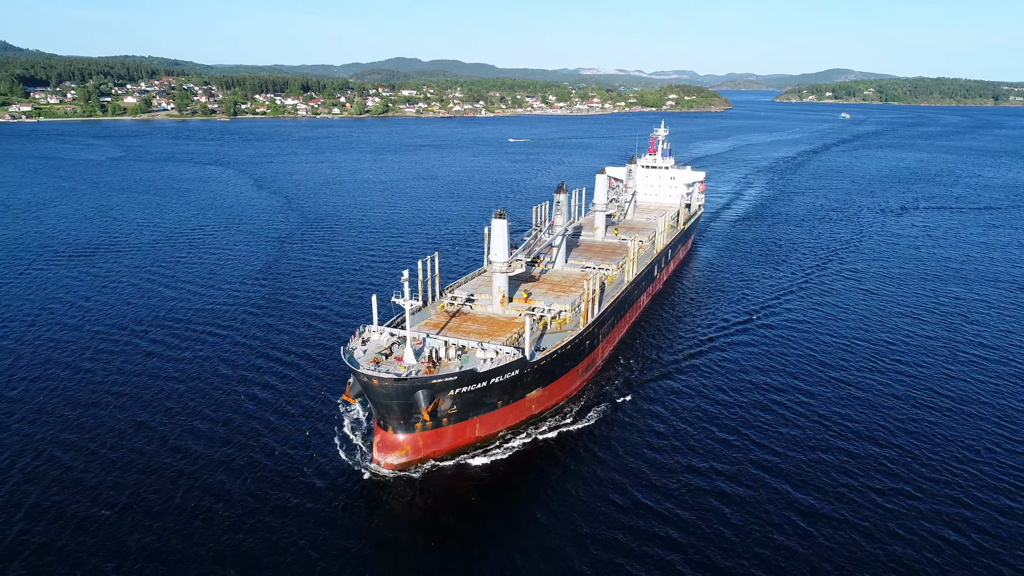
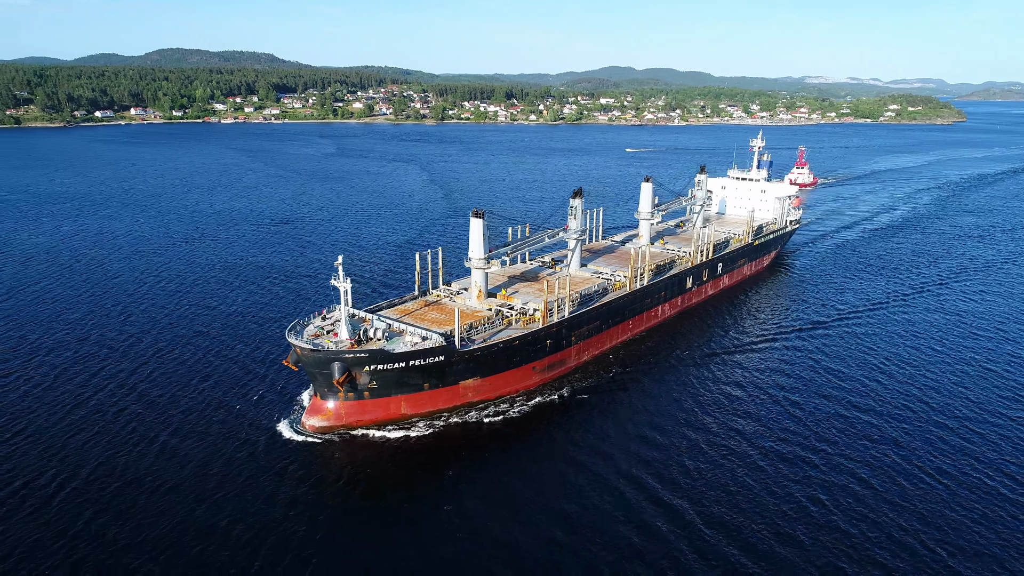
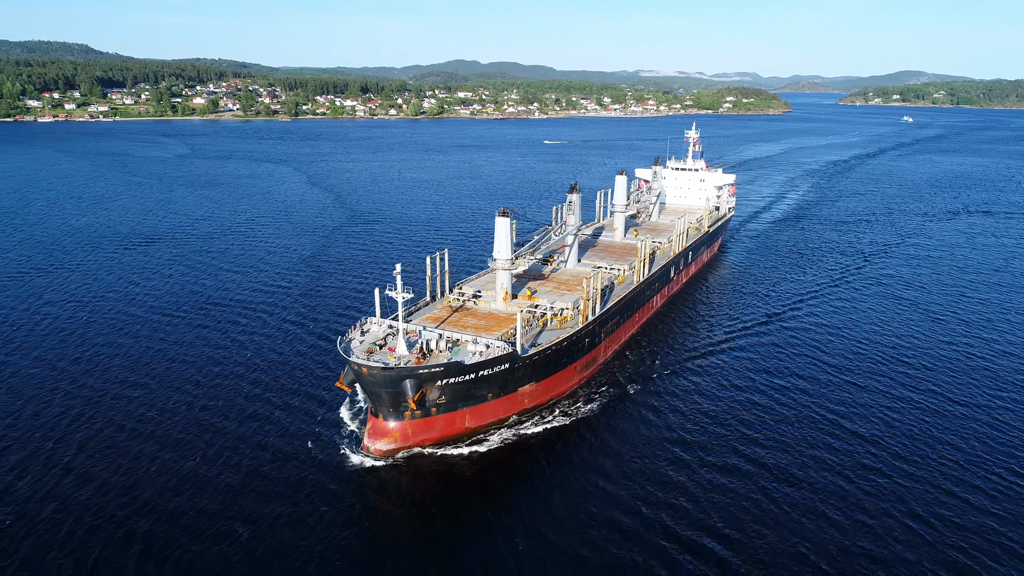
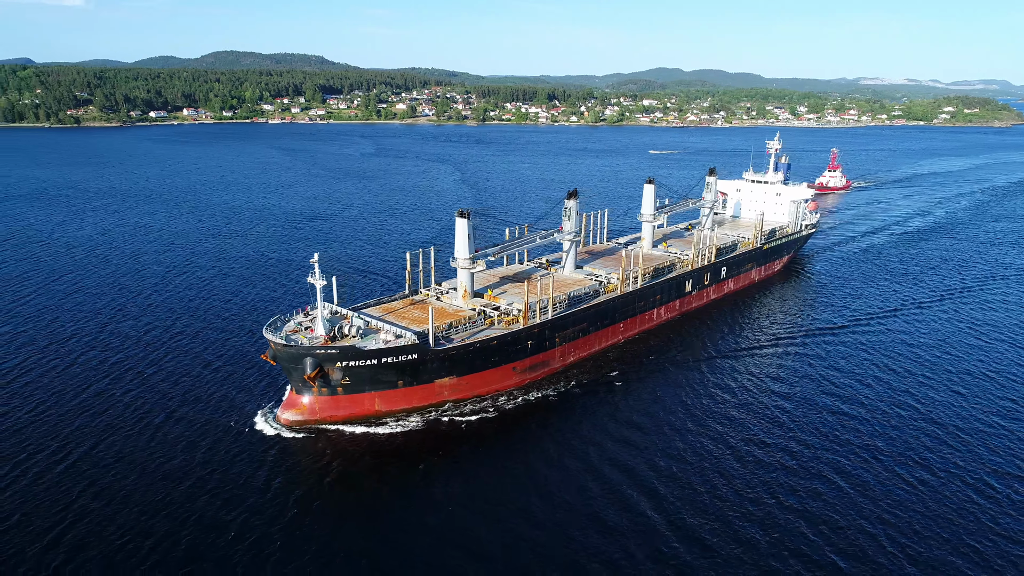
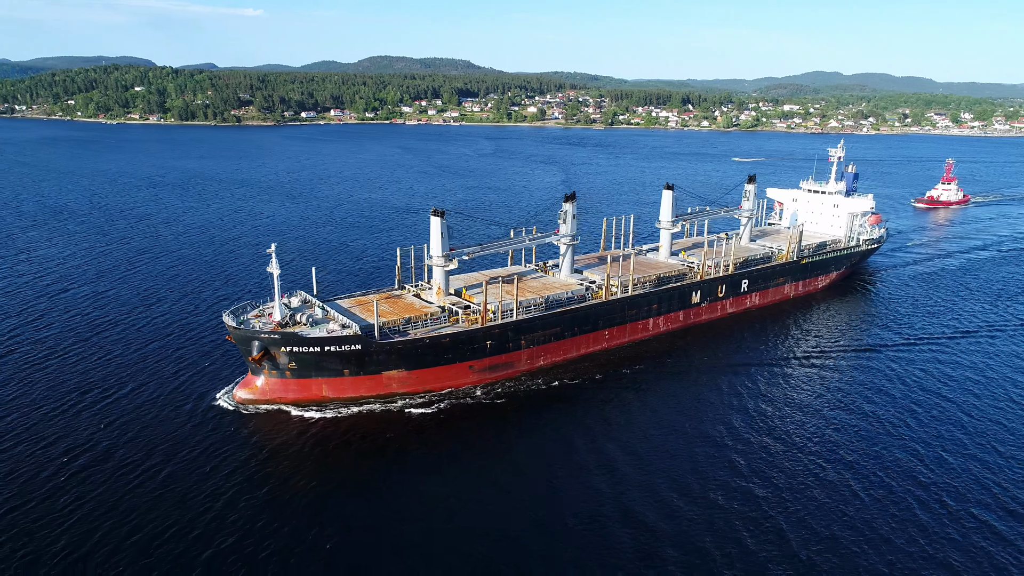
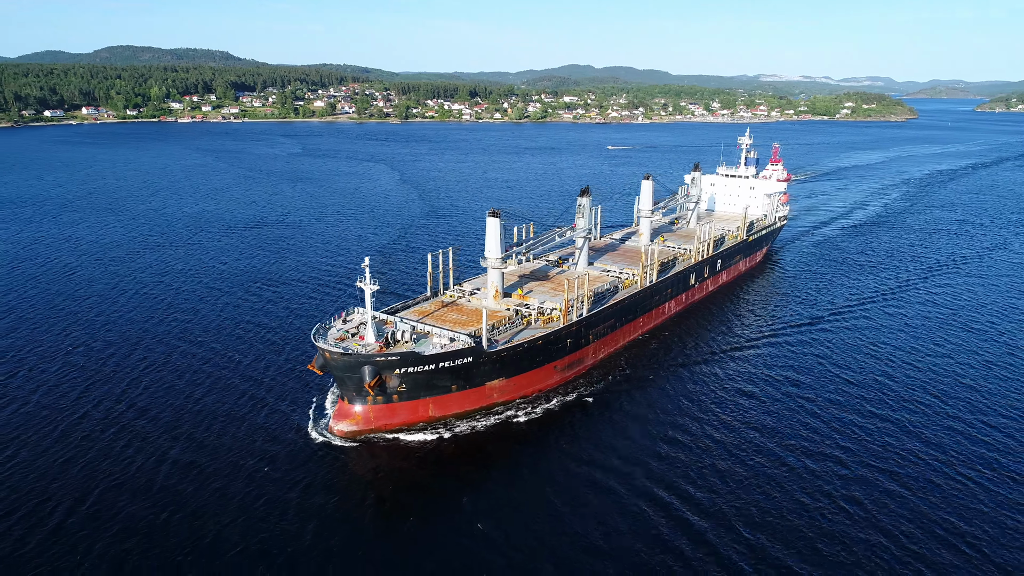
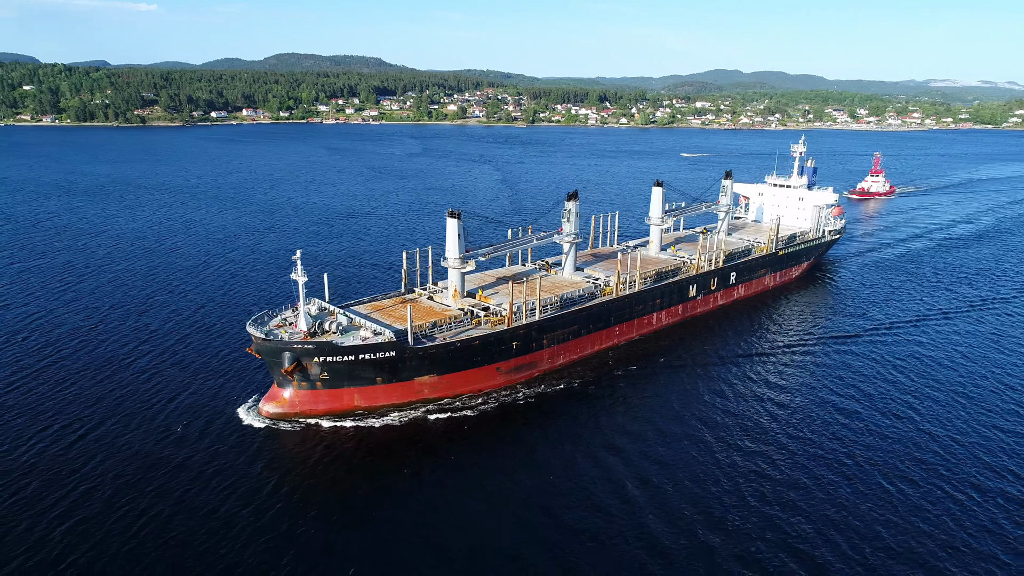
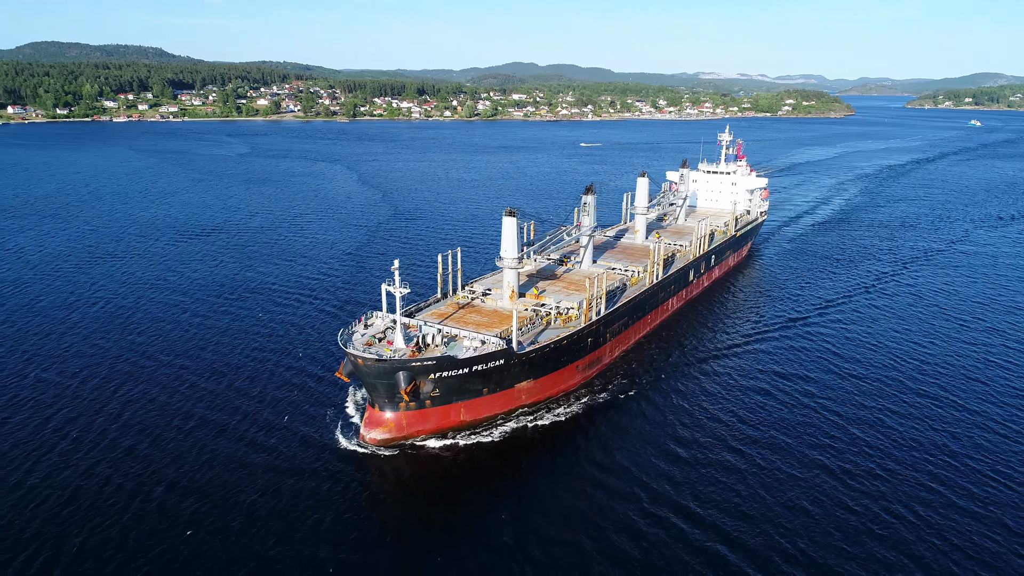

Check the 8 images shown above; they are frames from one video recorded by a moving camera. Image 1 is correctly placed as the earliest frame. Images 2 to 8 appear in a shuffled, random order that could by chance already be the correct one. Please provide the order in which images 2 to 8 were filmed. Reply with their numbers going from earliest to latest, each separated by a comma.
3, 8, 6, 2, 4, 7, 5
